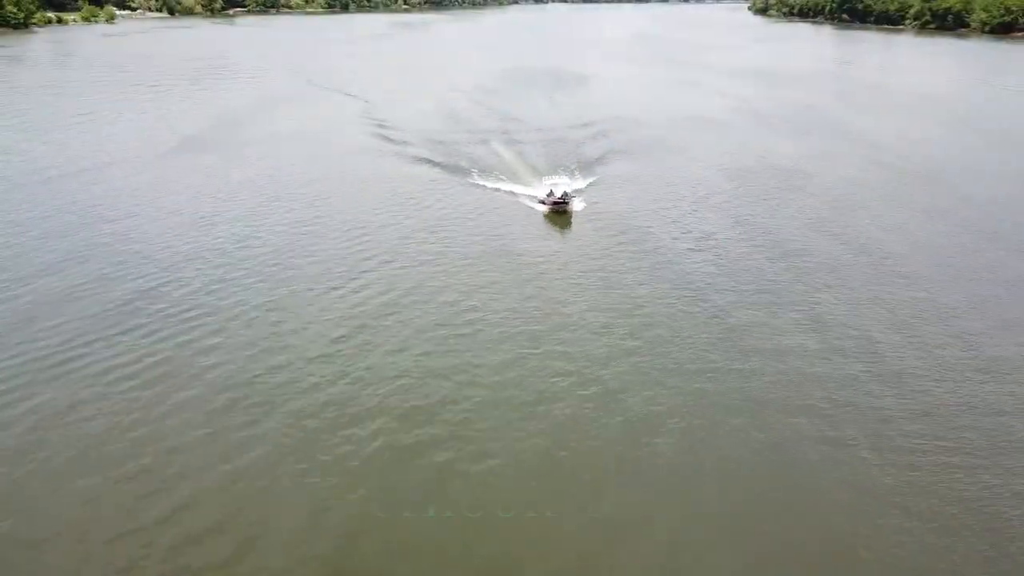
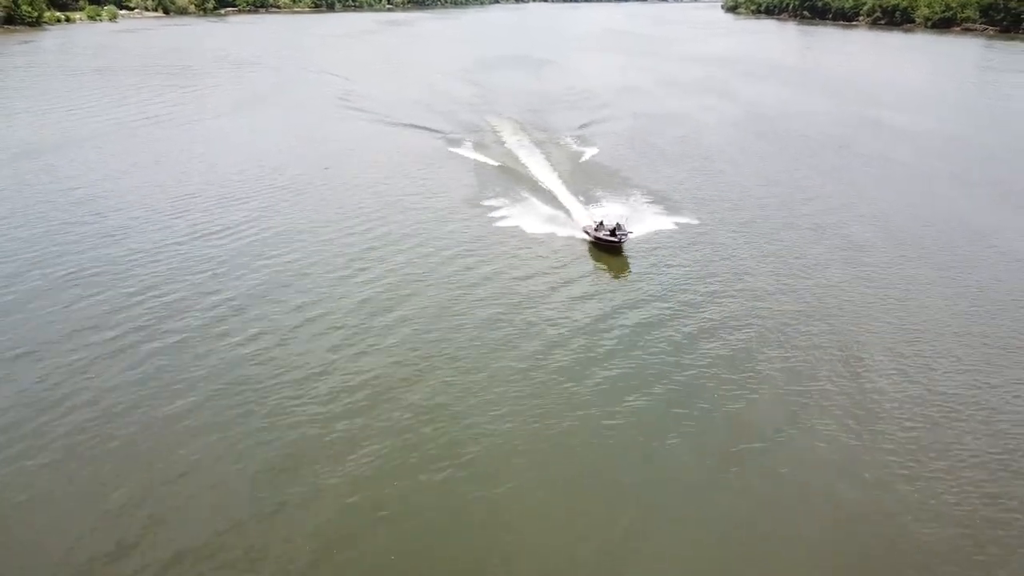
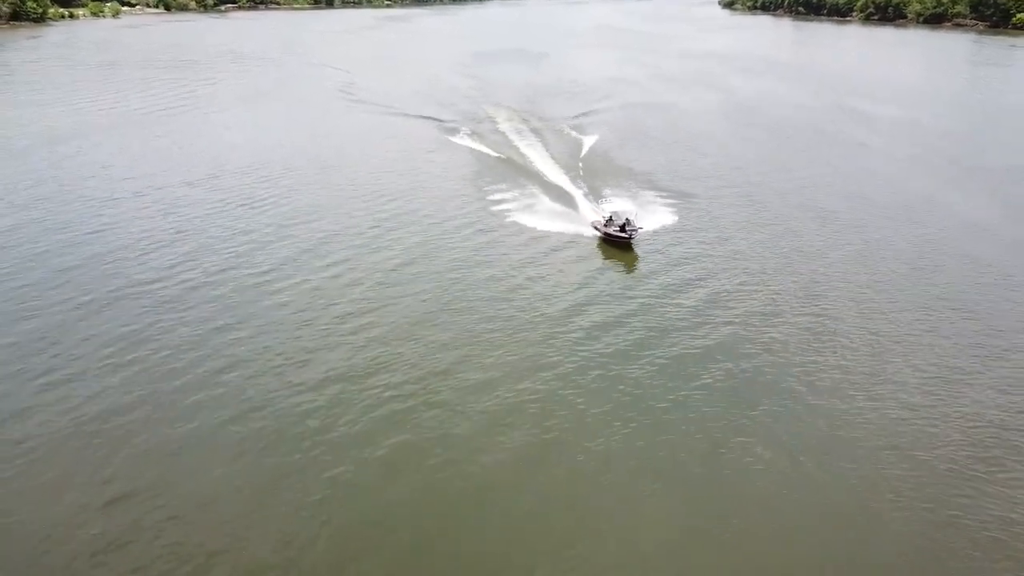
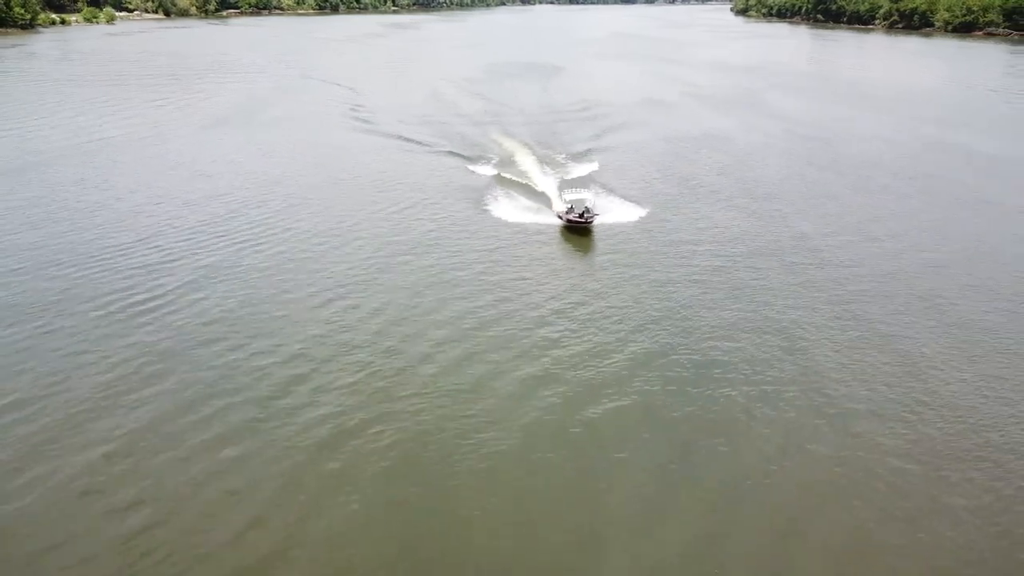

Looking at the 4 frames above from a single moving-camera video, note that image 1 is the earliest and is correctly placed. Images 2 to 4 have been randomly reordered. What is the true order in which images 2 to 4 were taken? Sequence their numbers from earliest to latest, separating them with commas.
4, 2, 3
